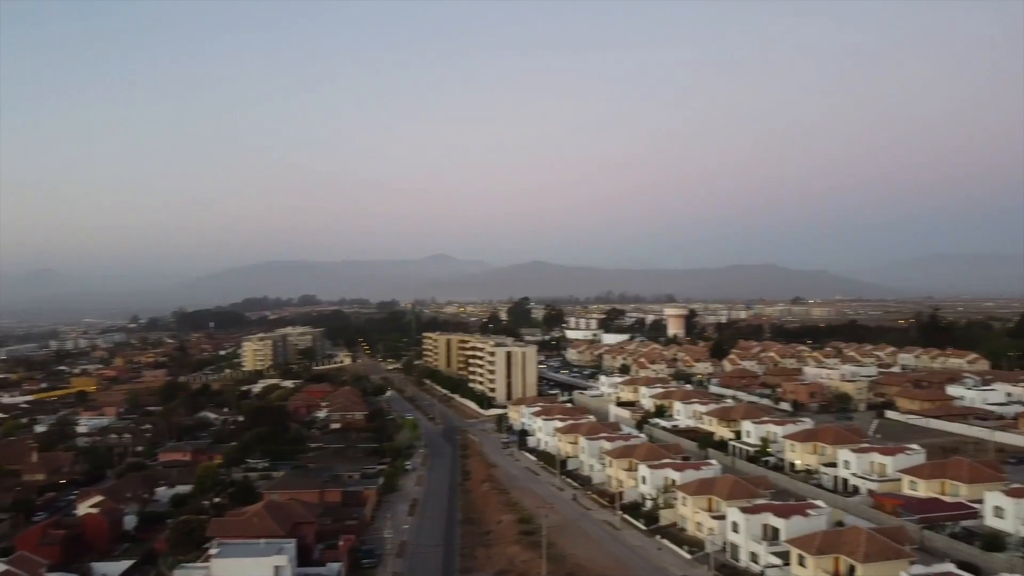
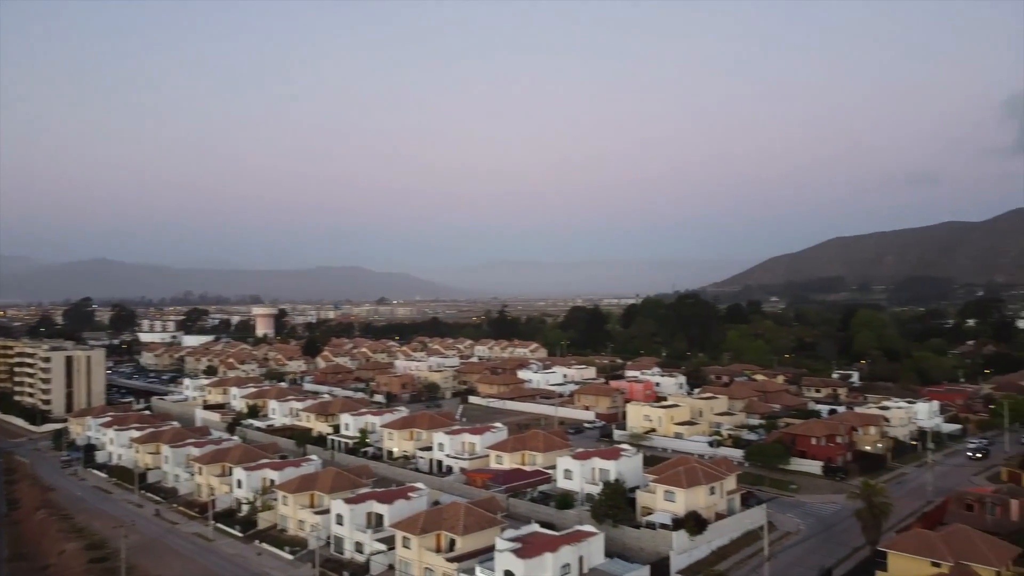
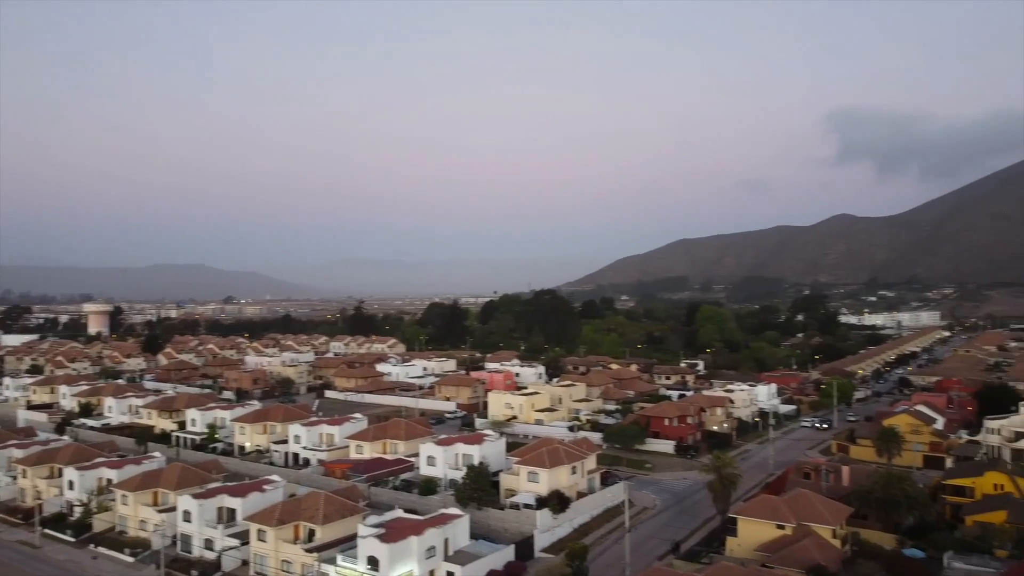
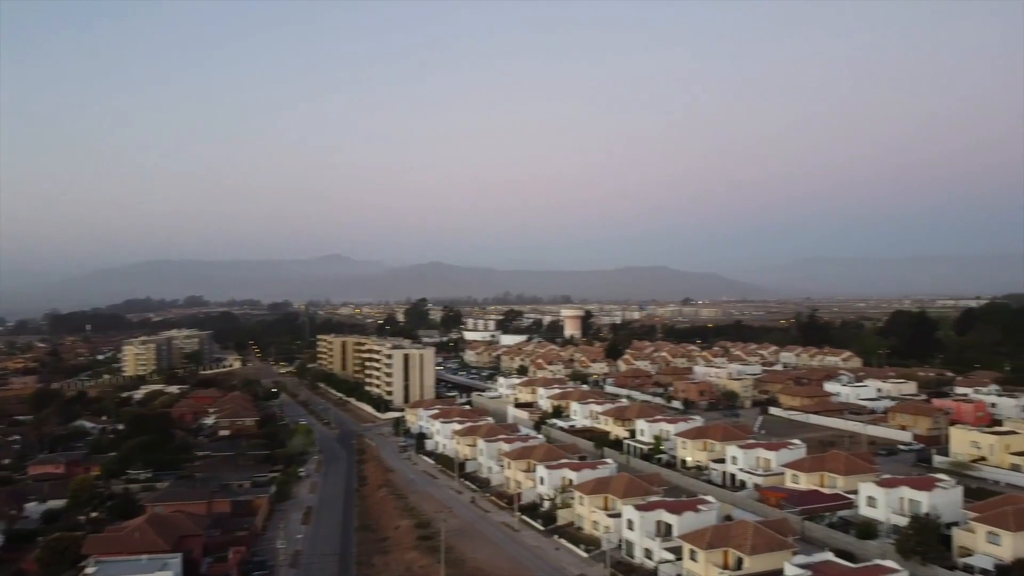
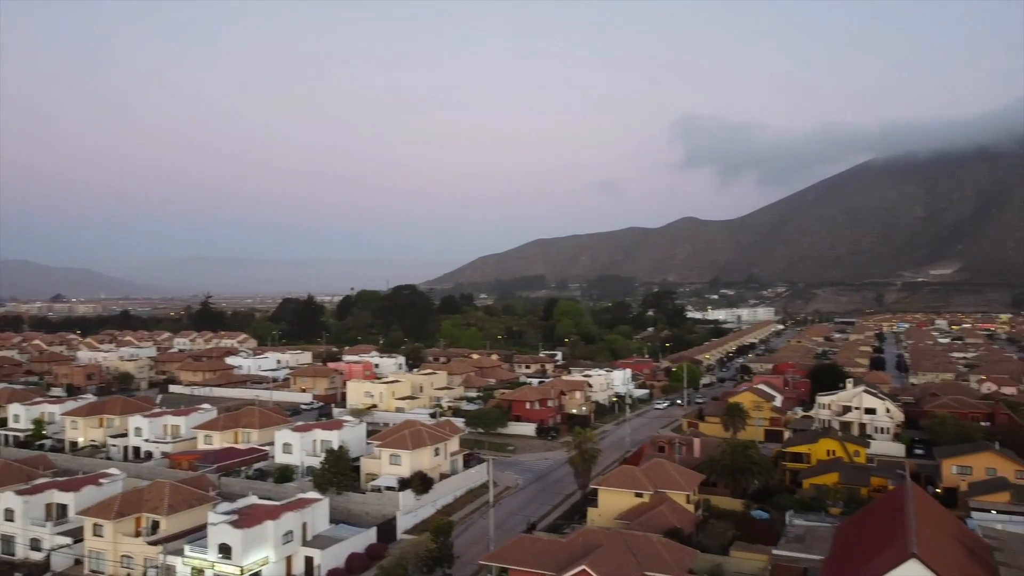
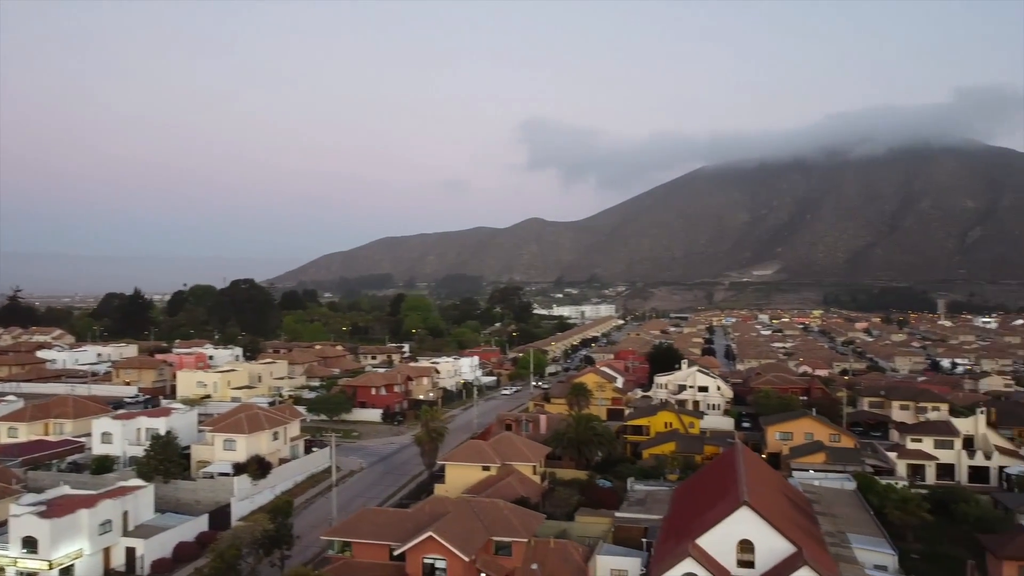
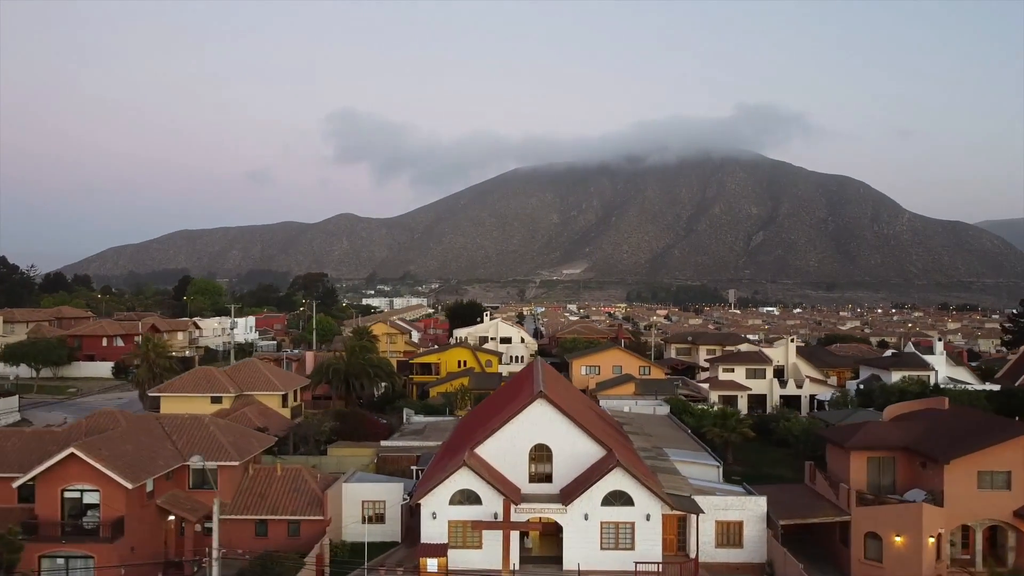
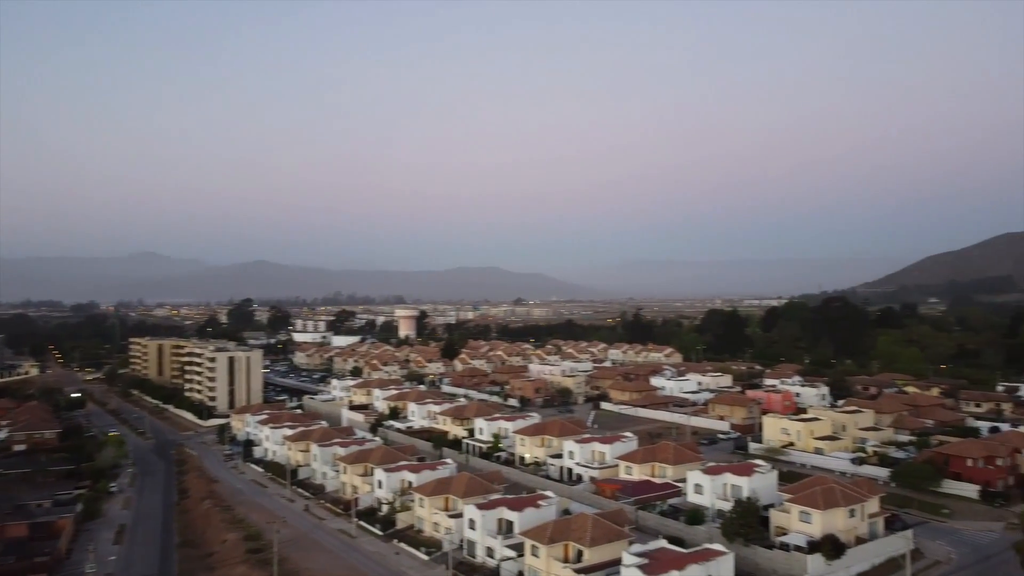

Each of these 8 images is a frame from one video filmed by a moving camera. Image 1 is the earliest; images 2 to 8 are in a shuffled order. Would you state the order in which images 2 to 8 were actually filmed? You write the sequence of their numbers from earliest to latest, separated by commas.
4, 8, 2, 3, 5, 6, 7
